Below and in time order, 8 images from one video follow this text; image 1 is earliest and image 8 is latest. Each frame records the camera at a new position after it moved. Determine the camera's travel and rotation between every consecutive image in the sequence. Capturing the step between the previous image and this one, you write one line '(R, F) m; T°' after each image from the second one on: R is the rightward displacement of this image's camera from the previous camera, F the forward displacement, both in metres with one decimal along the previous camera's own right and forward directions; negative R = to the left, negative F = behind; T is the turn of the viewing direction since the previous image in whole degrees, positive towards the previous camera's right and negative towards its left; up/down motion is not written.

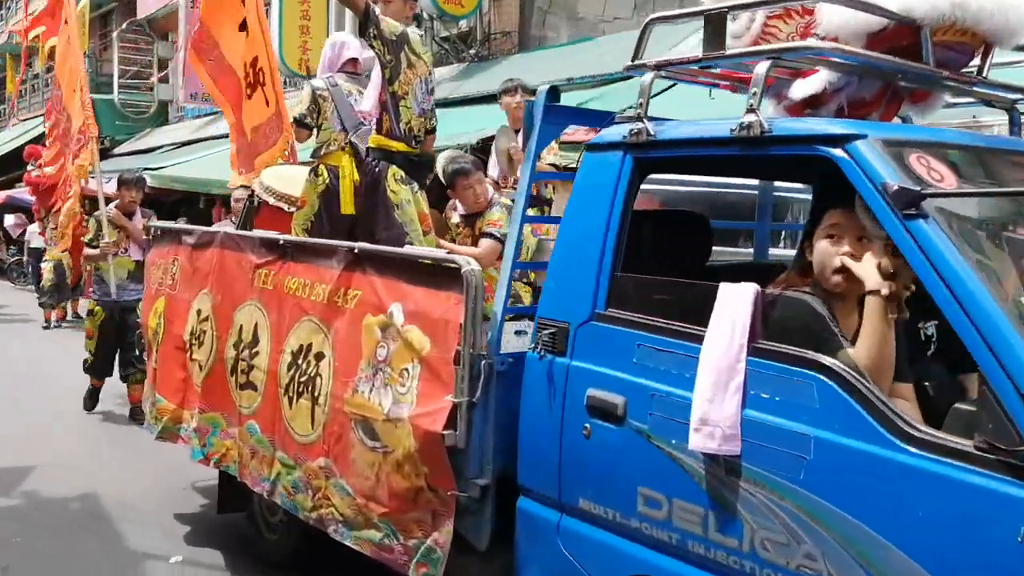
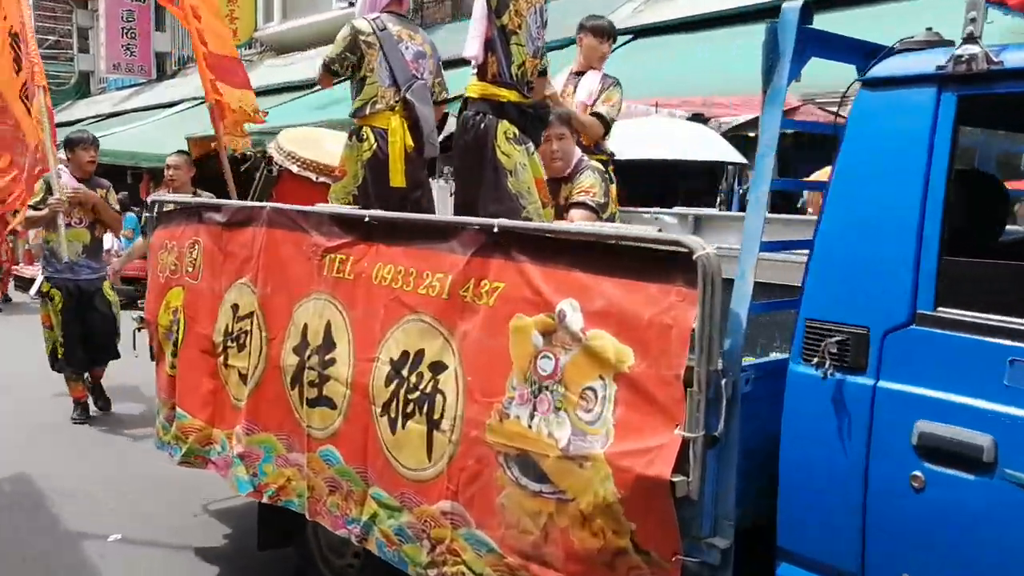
(-0.4, +0.4) m; +4°
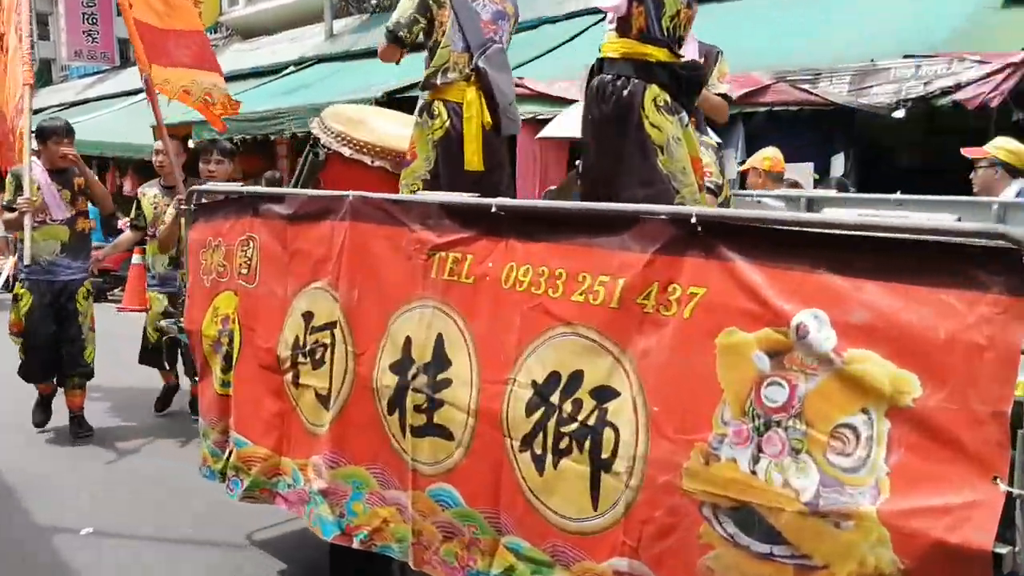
(-0.3, +0.3) m; +2°
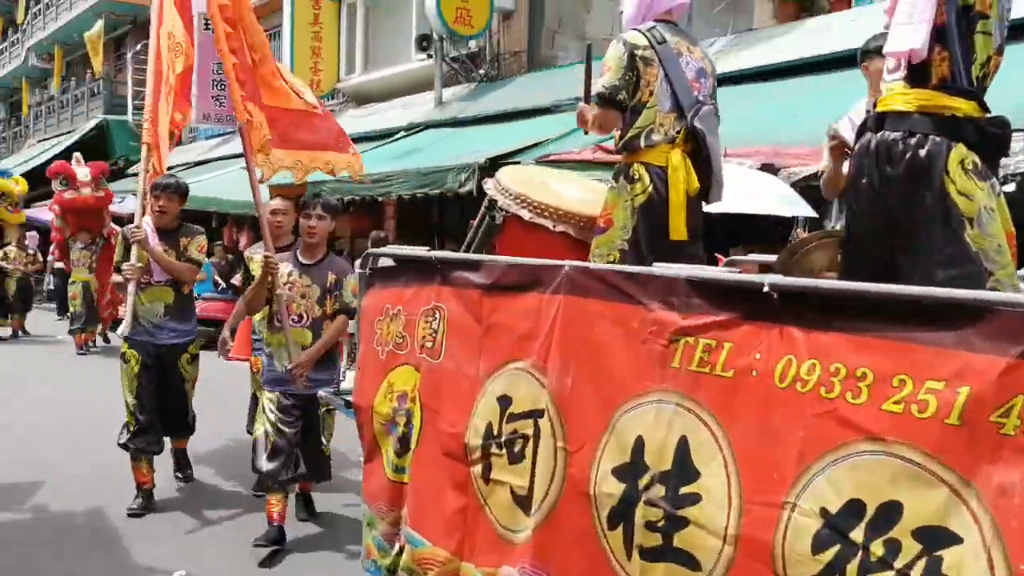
(-0.2, +0.2) m; -6°
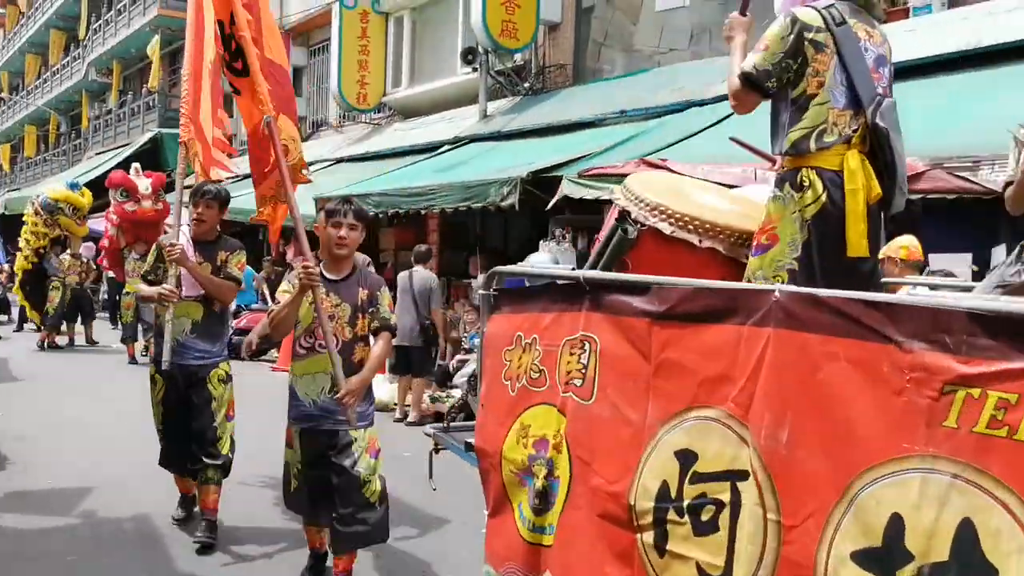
(-0.2, +0.2) m; -3°
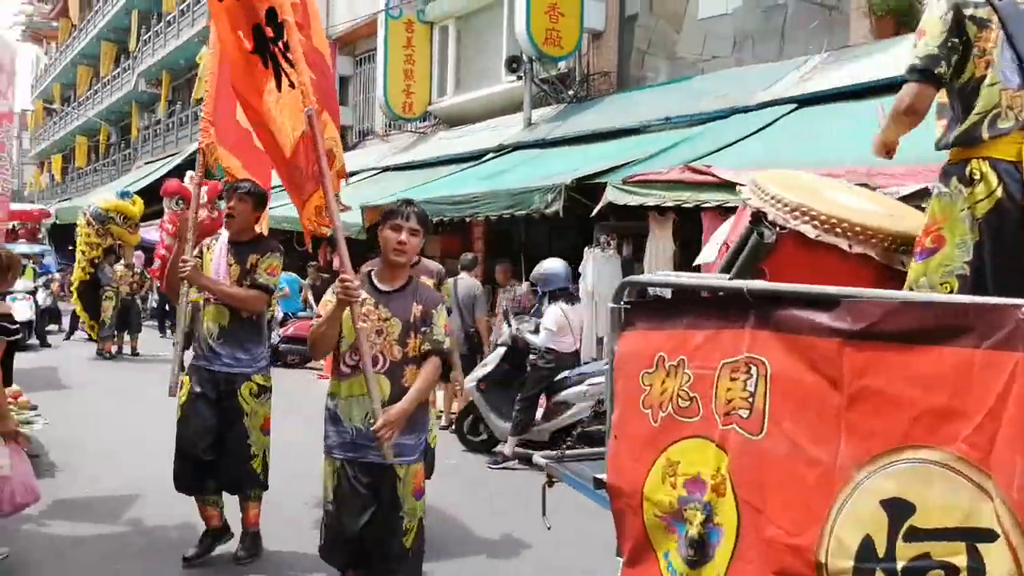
(-0.1, +0.2) m; -3°
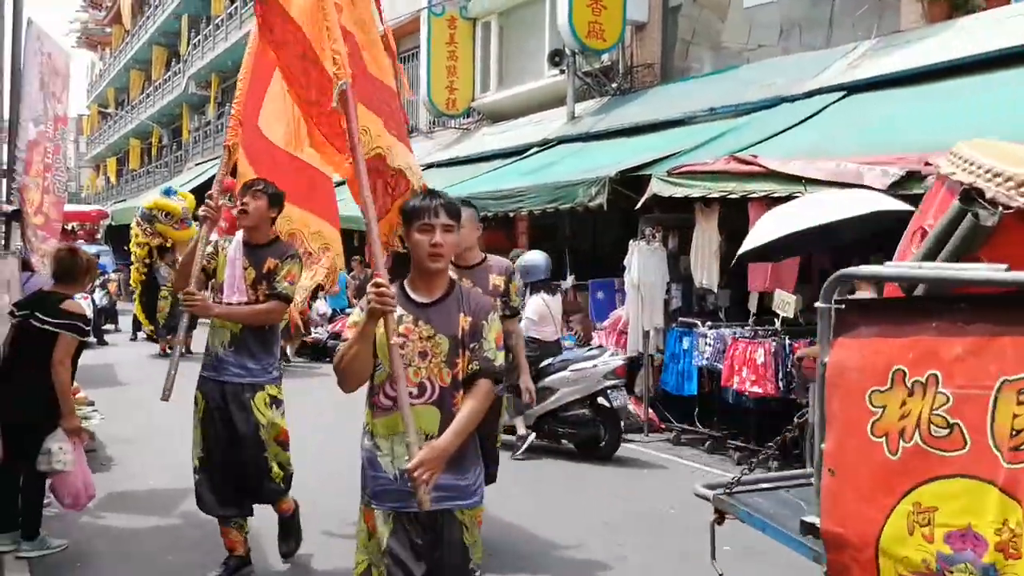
(0.0, 0.0) m; -3°
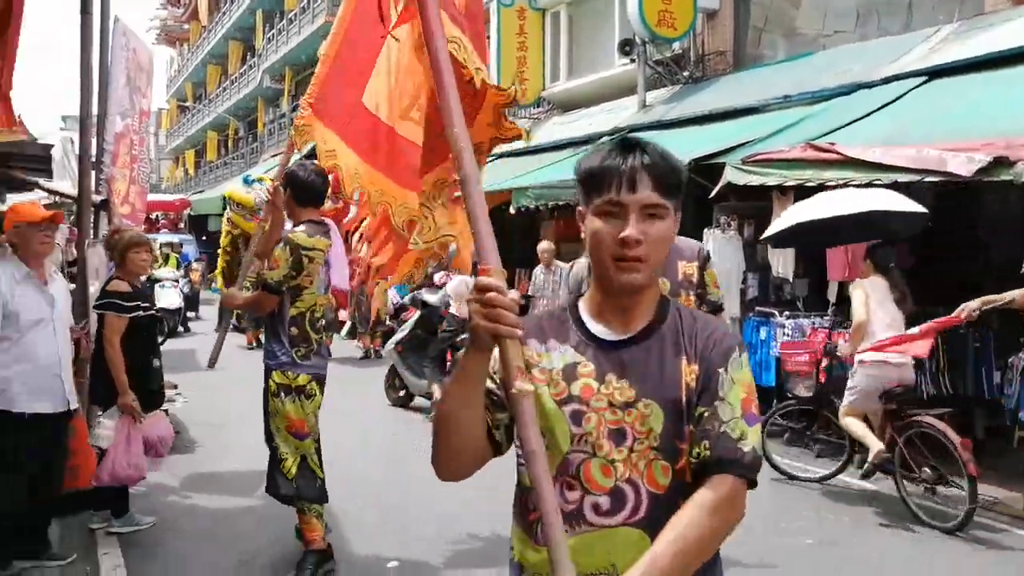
(-0.3, -0.7) m; -5°
